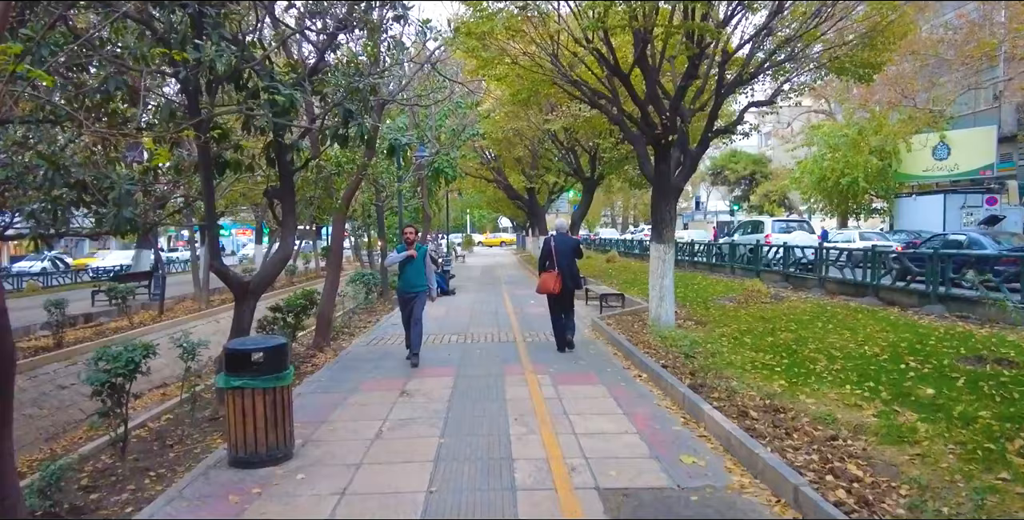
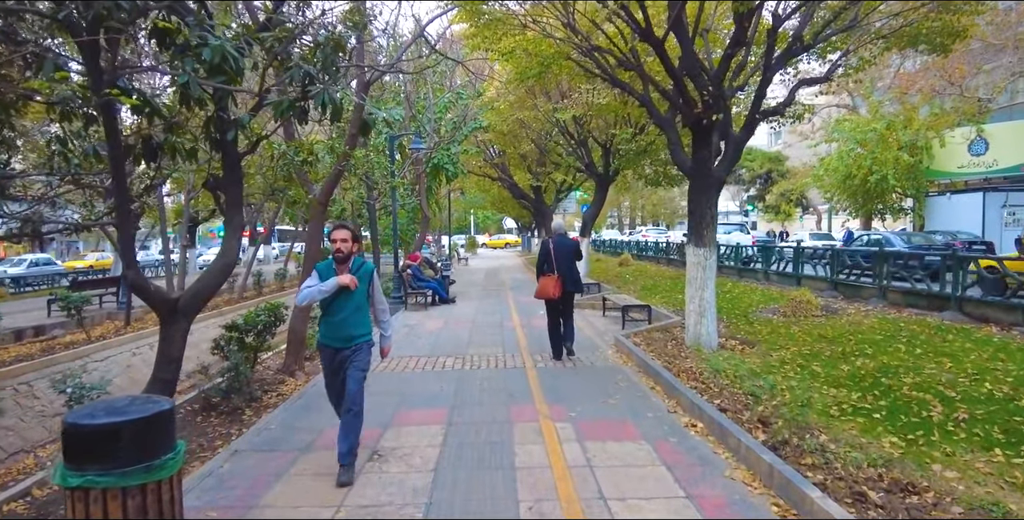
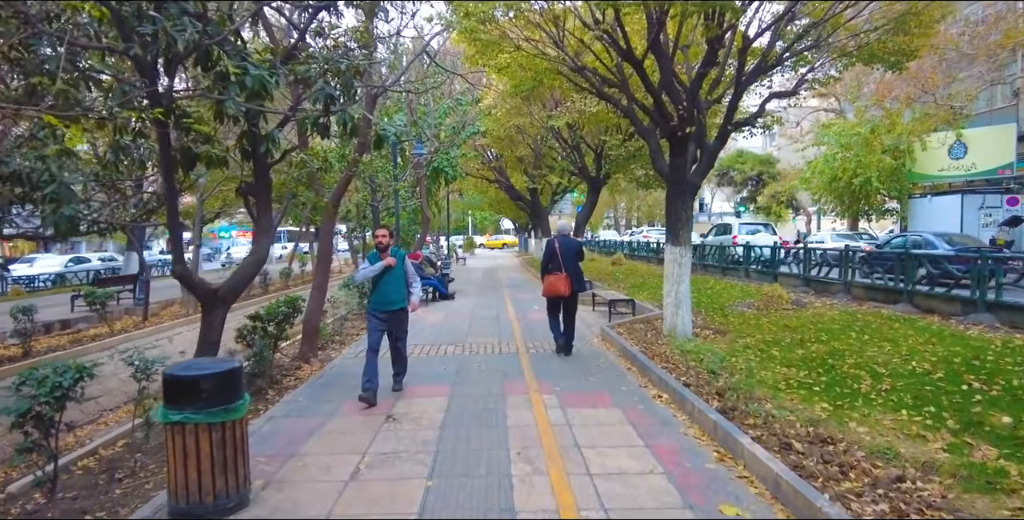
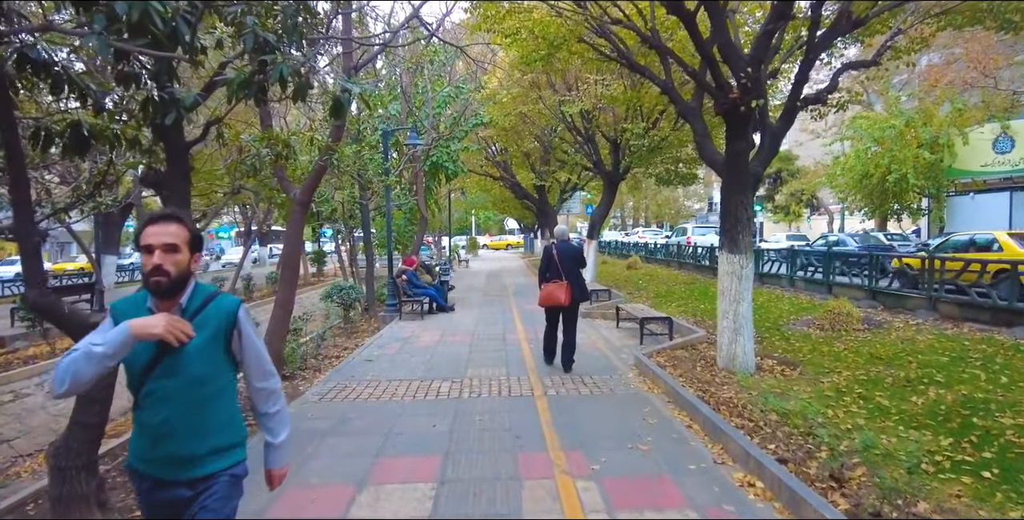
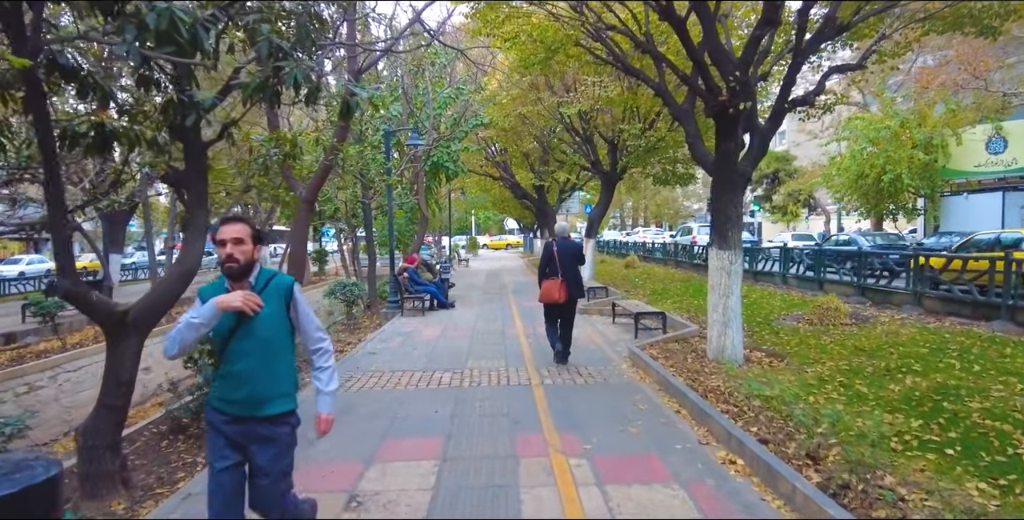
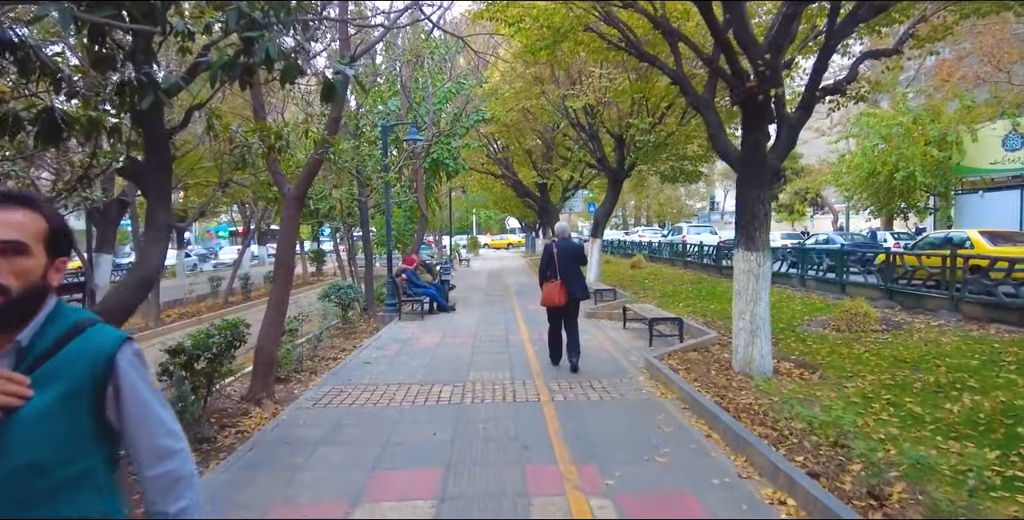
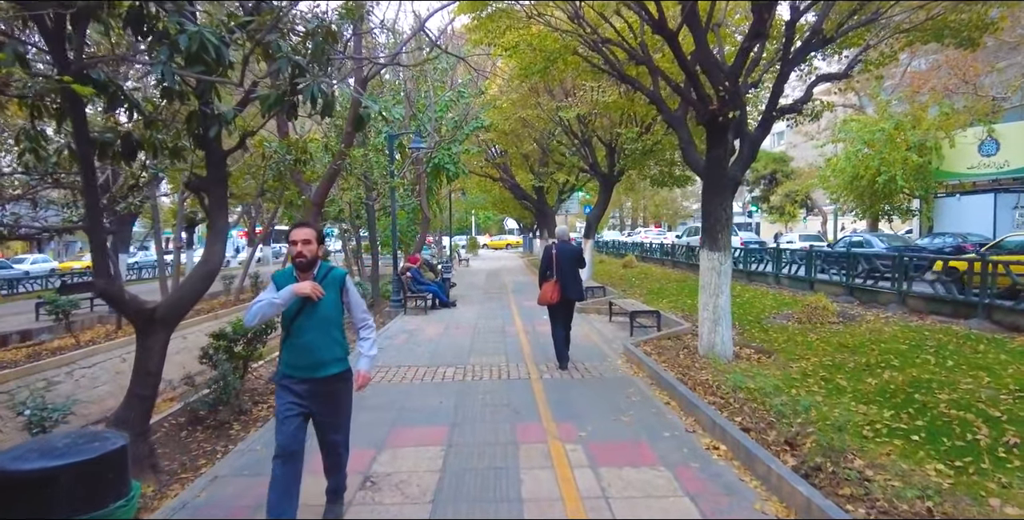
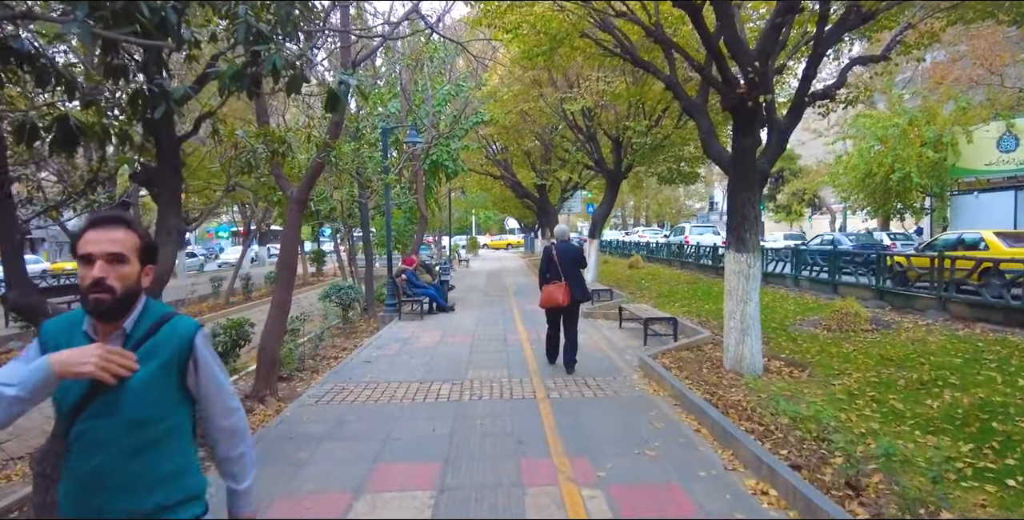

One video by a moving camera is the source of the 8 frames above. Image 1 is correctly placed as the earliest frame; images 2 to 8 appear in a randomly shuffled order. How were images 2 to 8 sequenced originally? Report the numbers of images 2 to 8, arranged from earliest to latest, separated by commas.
3, 2, 7, 5, 4, 8, 6
